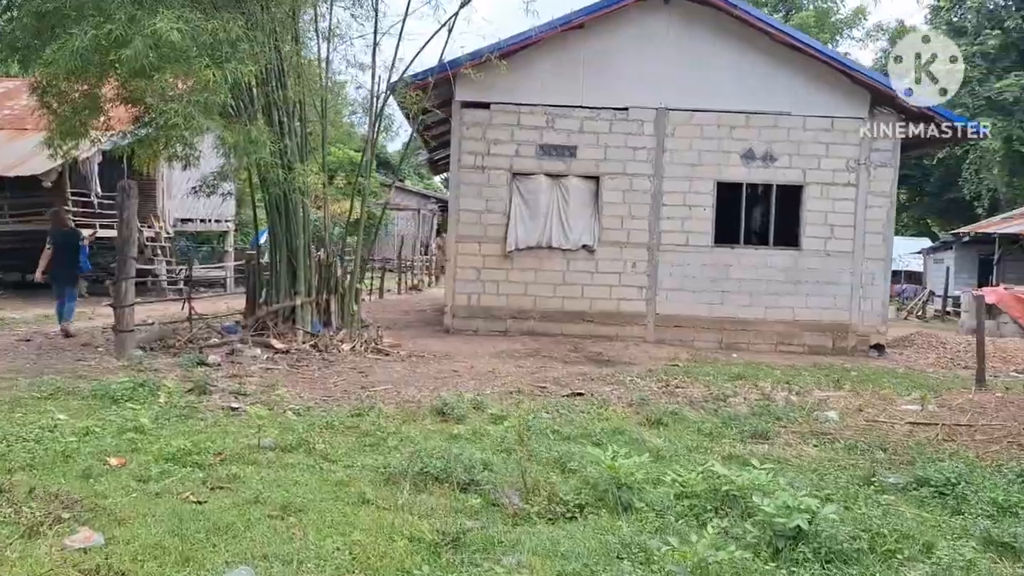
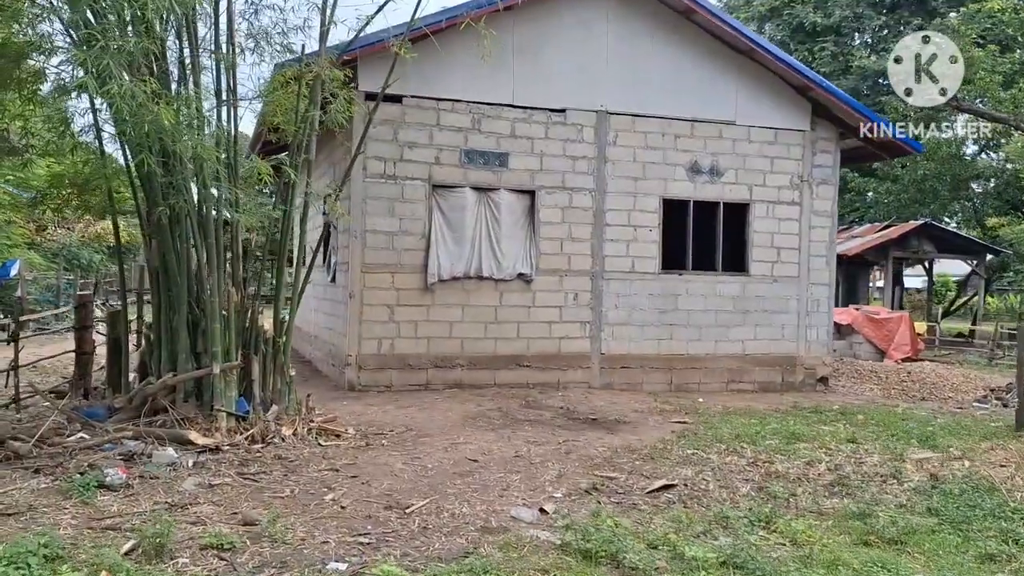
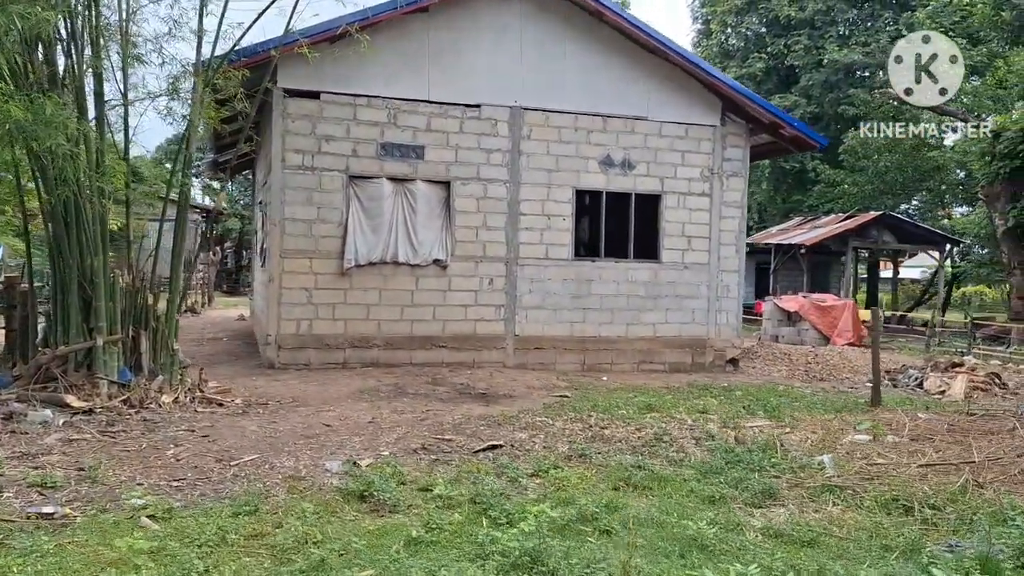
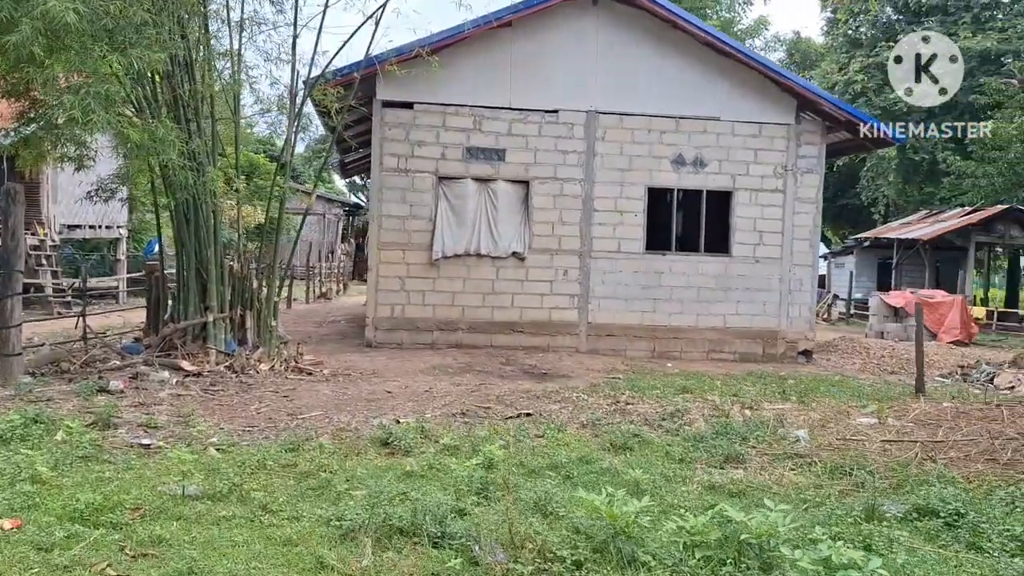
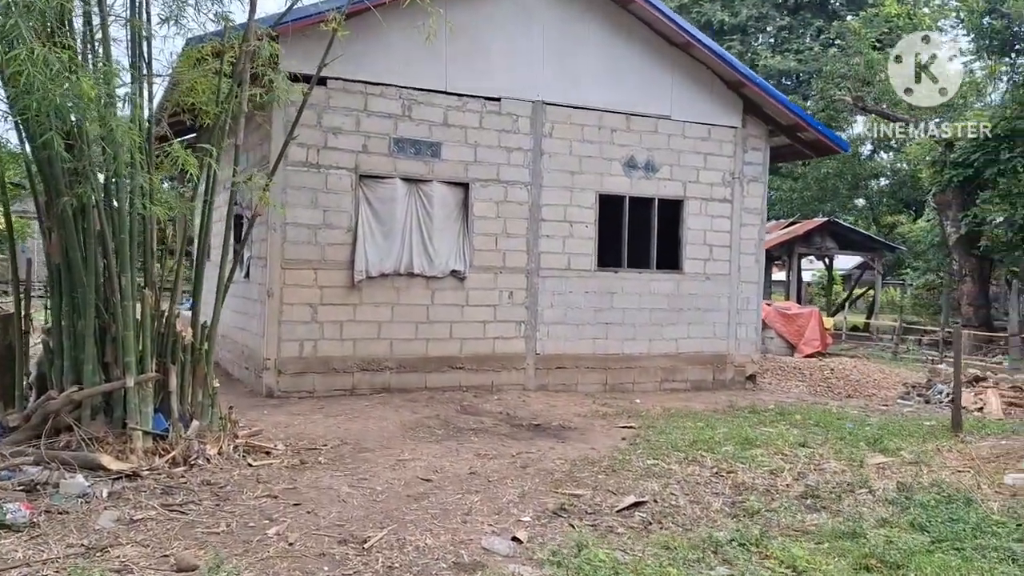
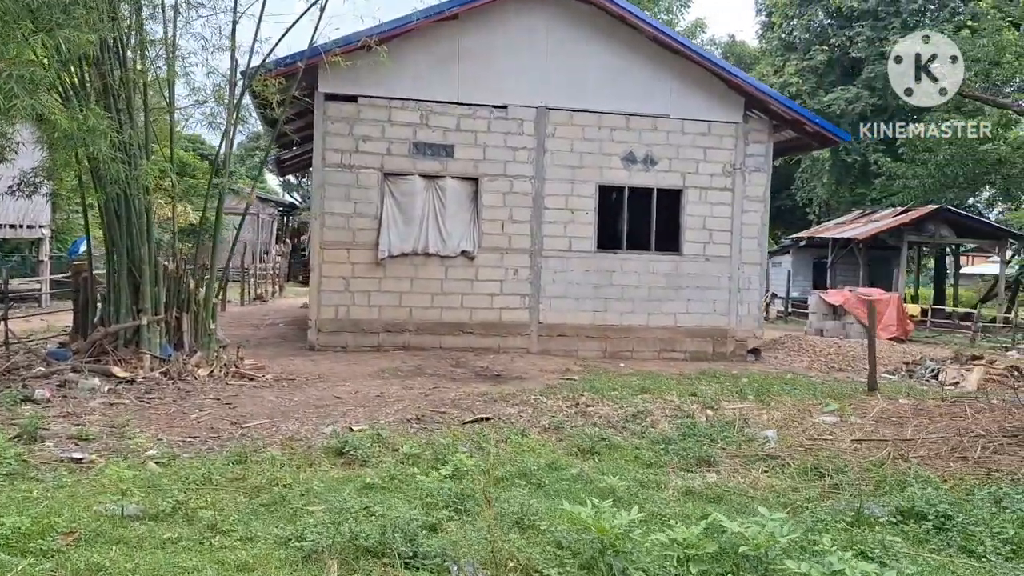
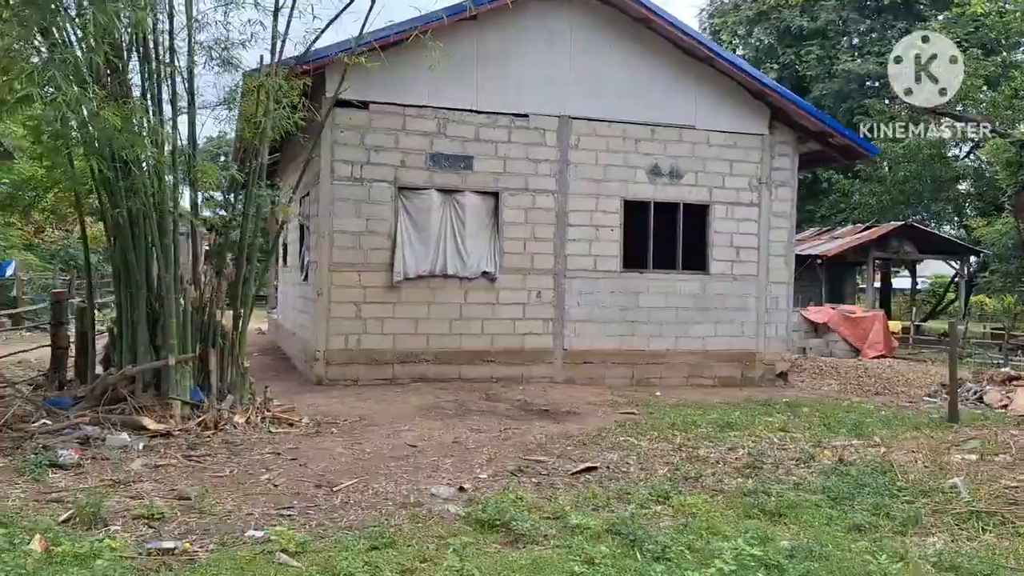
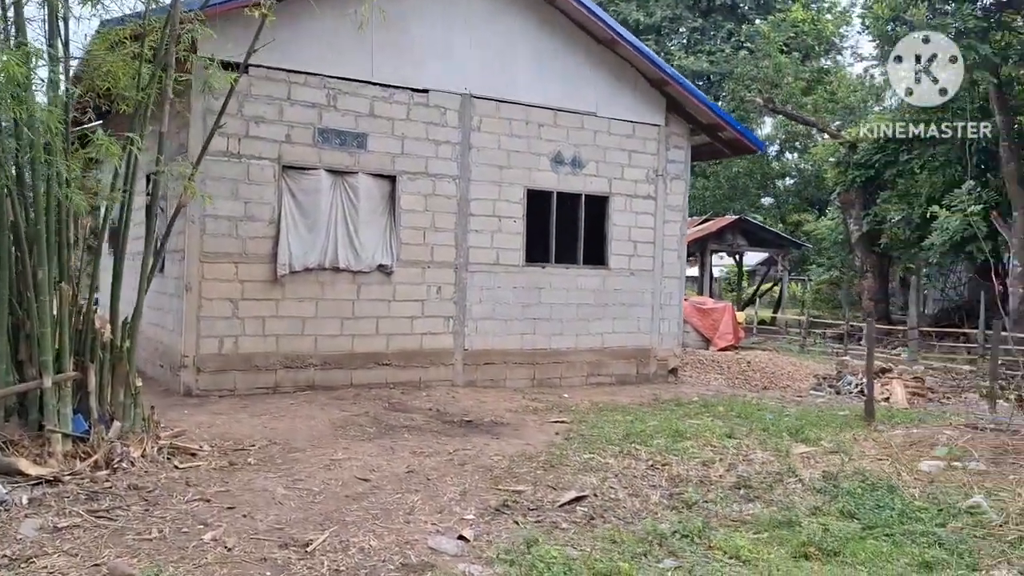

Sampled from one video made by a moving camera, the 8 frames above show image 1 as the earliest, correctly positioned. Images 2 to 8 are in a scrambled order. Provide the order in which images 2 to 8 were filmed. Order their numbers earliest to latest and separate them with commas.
4, 6, 3, 7, 2, 5, 8
